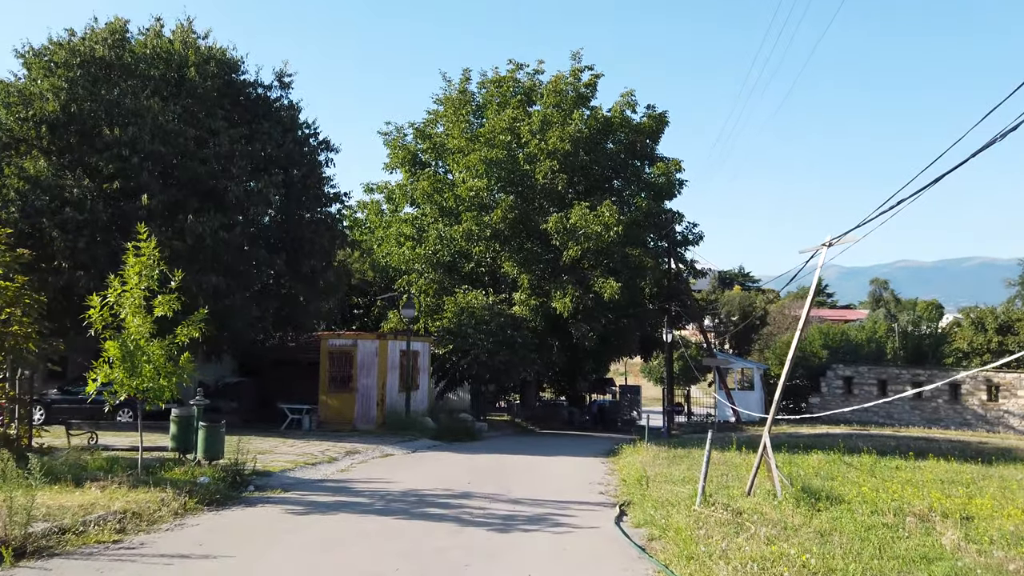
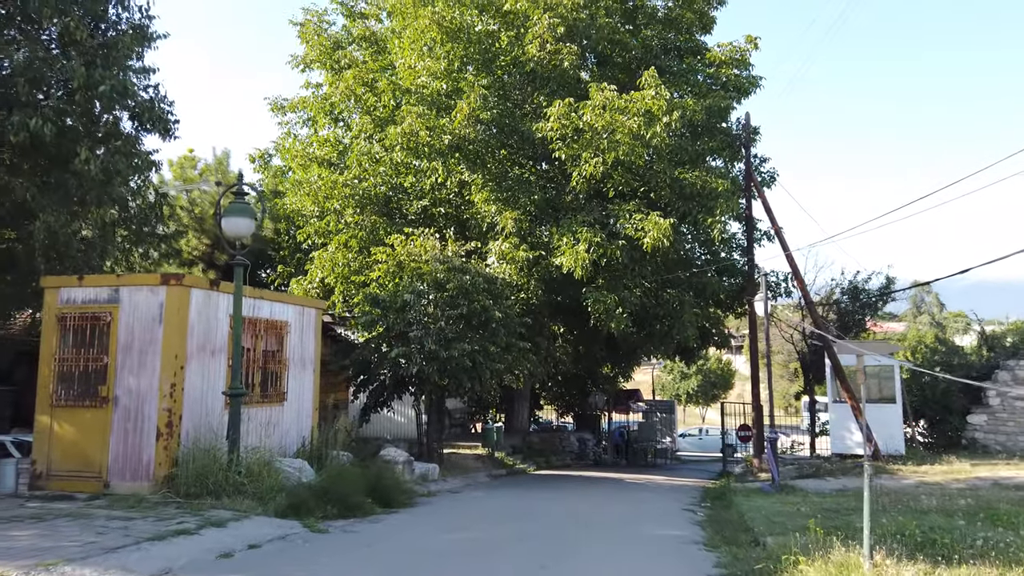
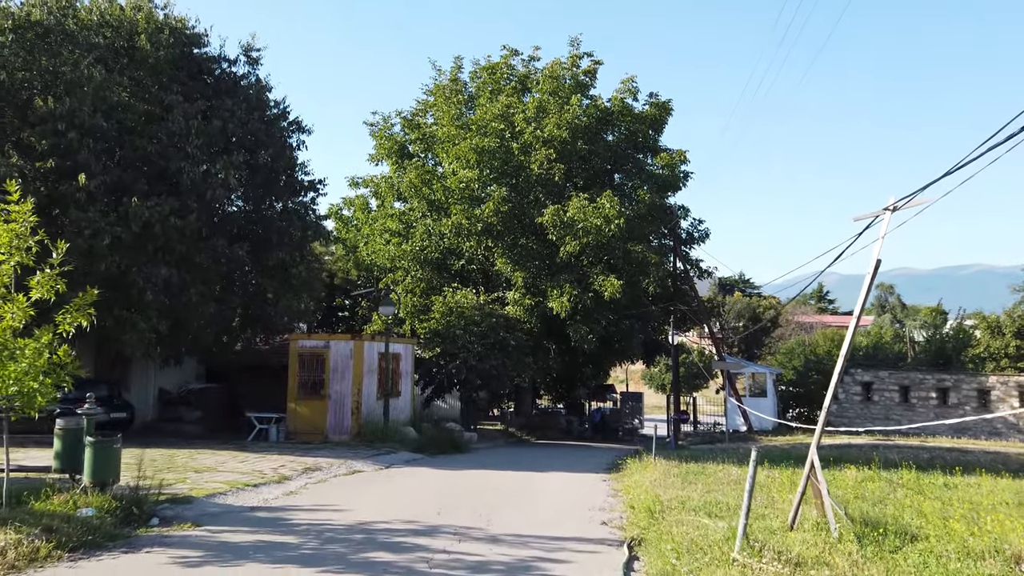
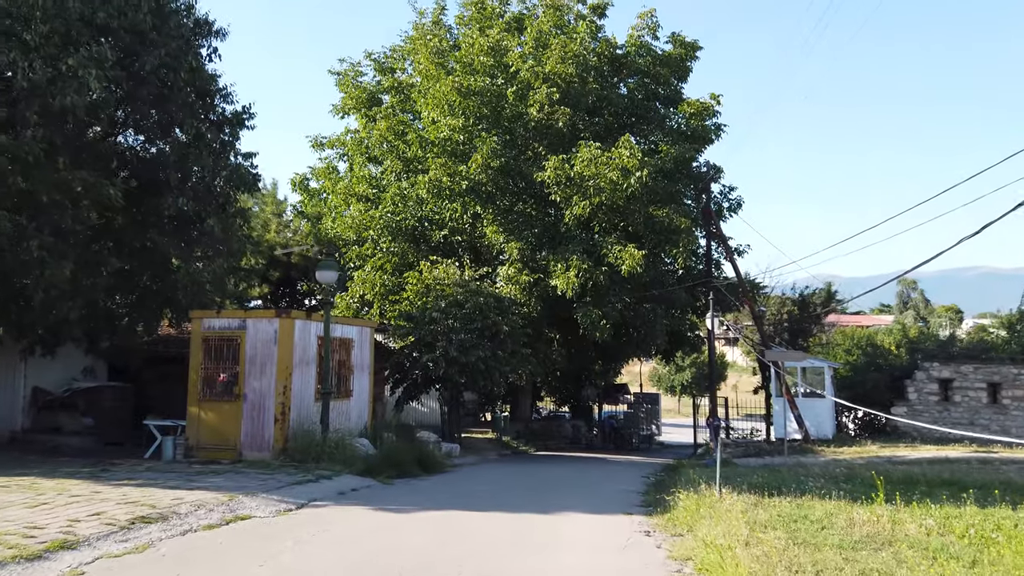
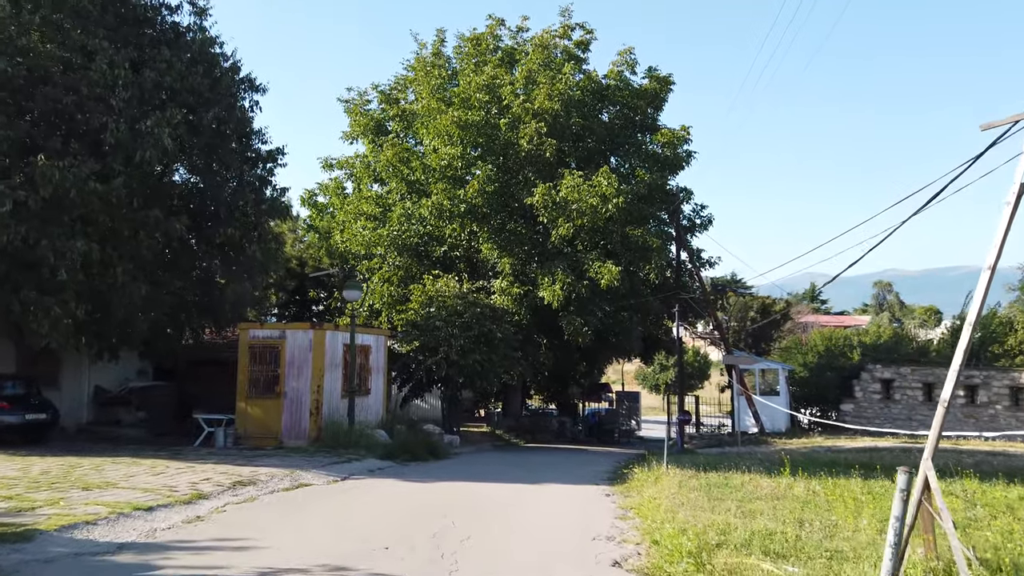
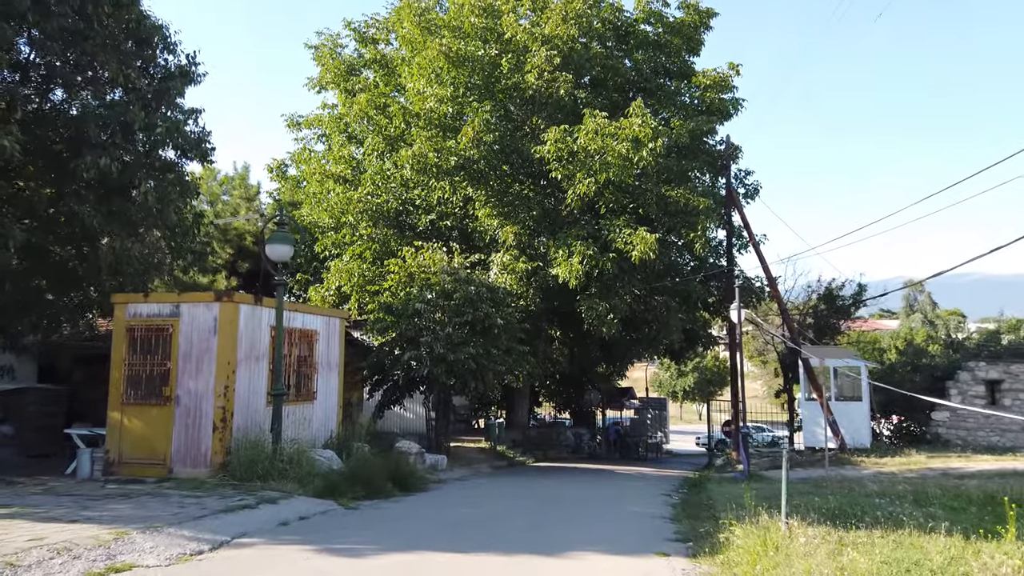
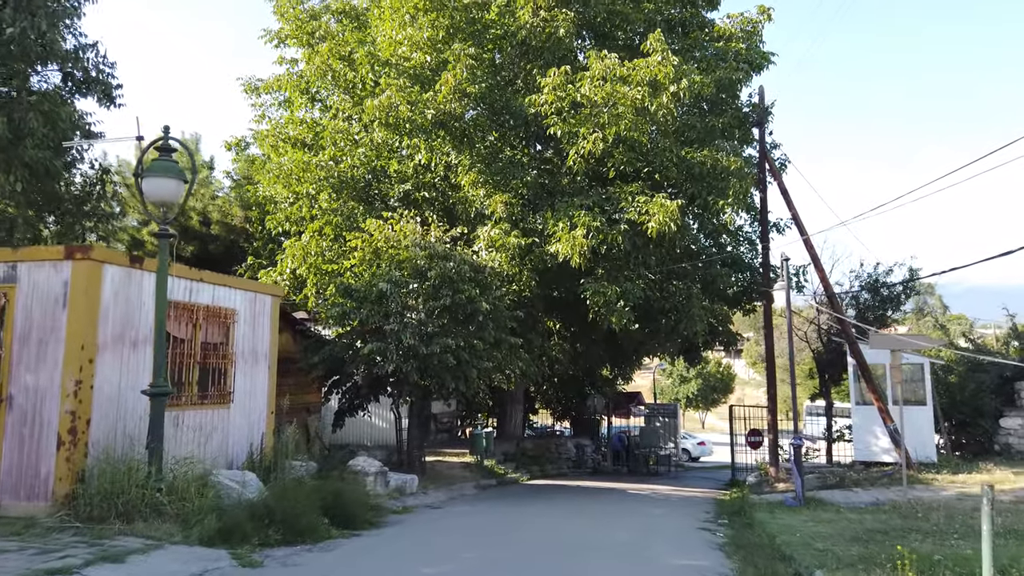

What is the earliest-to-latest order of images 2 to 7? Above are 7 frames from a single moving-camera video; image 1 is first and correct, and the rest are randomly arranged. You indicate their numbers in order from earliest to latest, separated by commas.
3, 5, 4, 6, 2, 7
